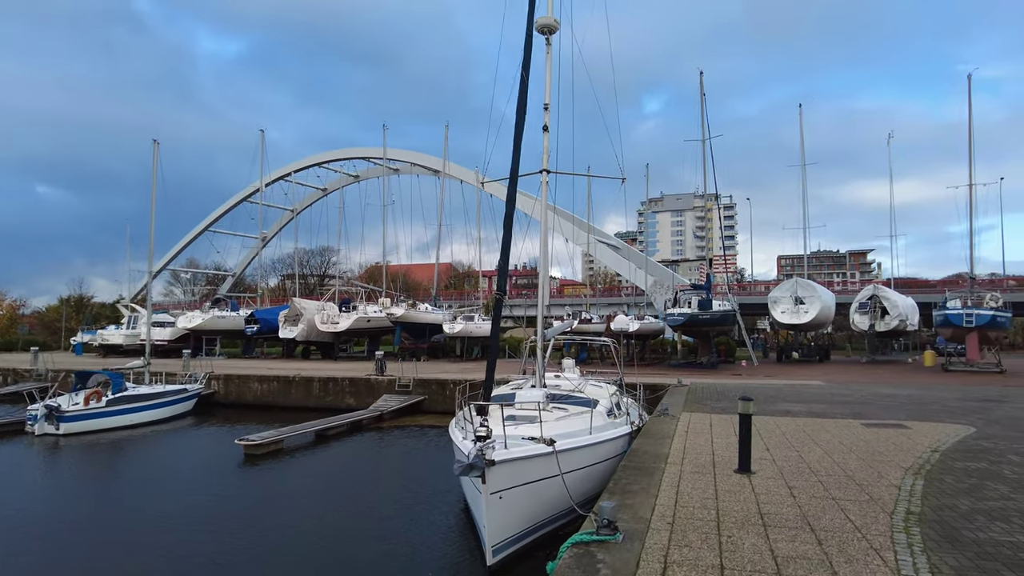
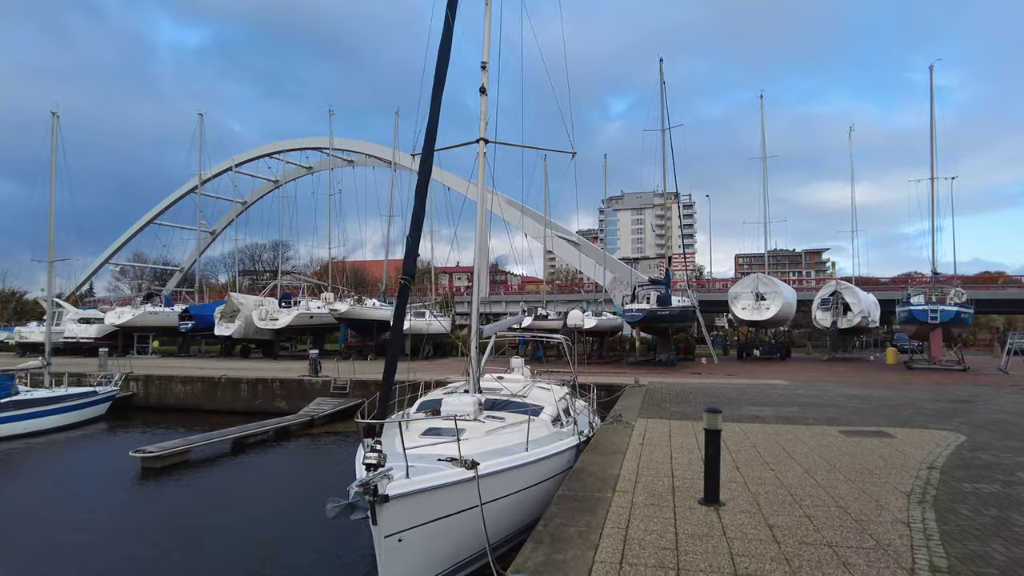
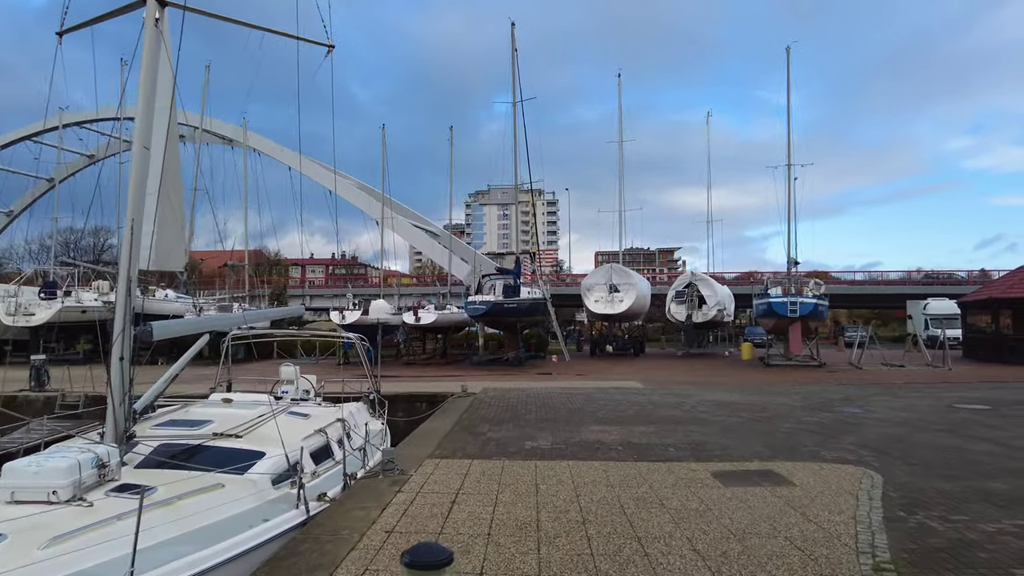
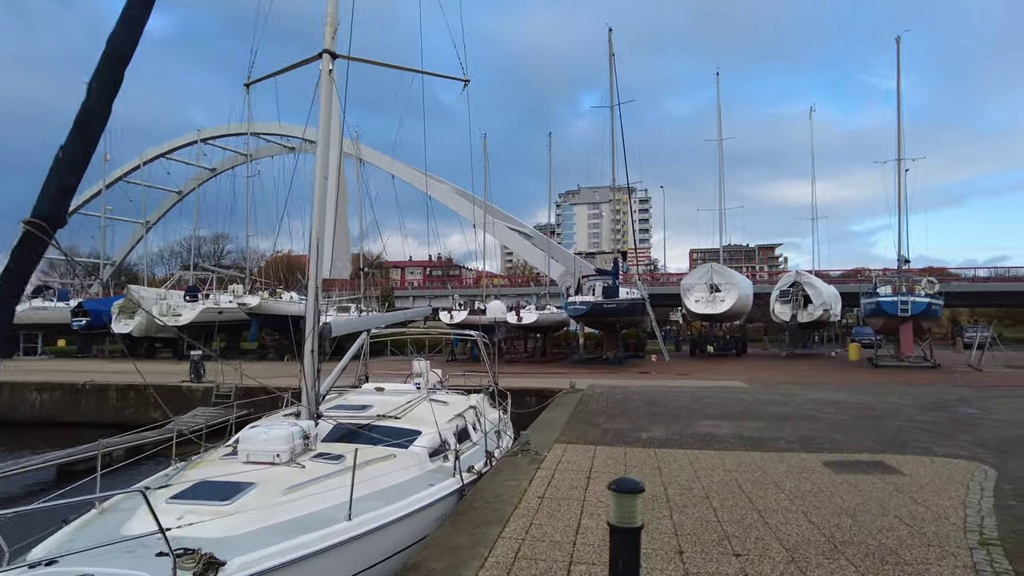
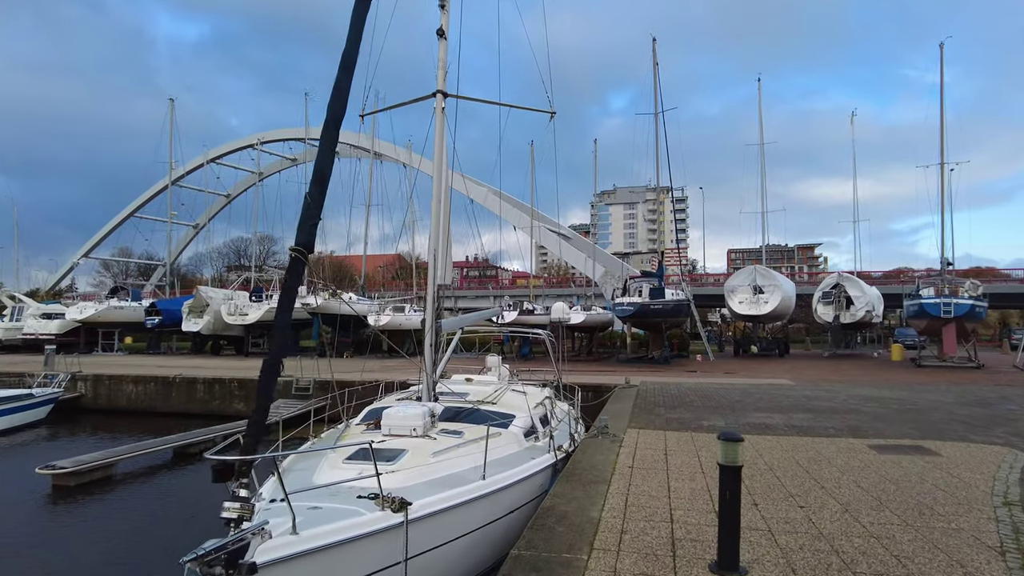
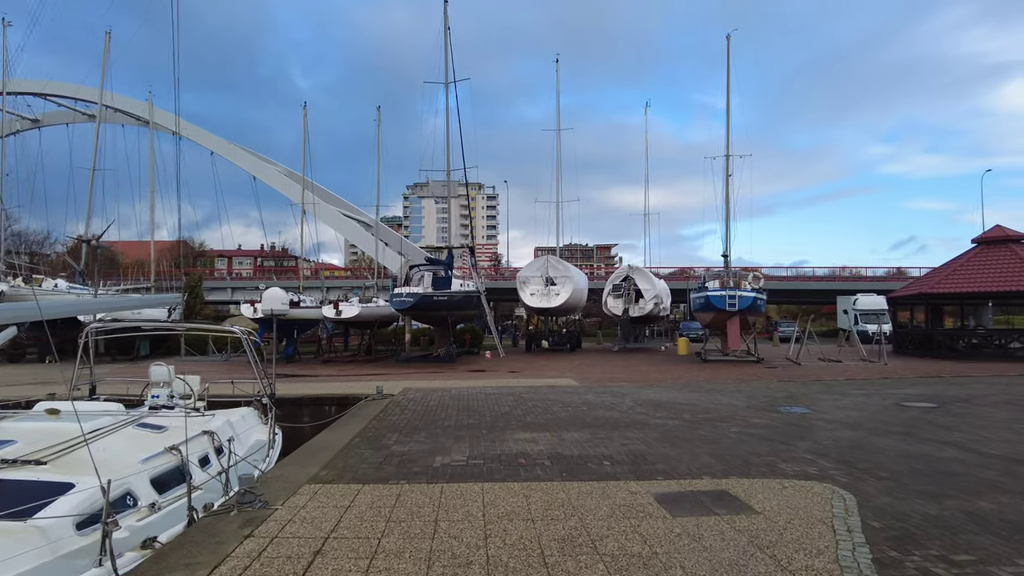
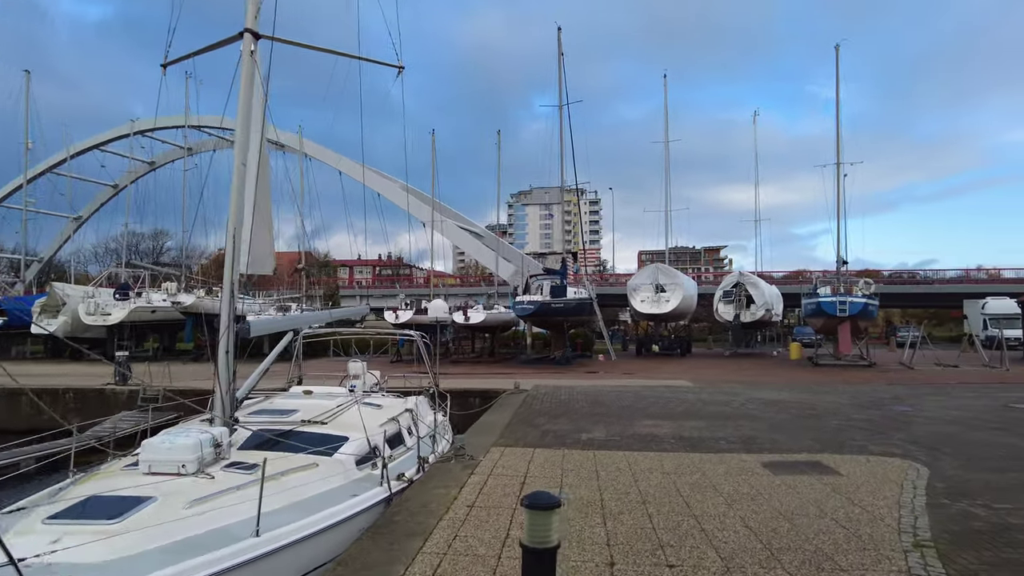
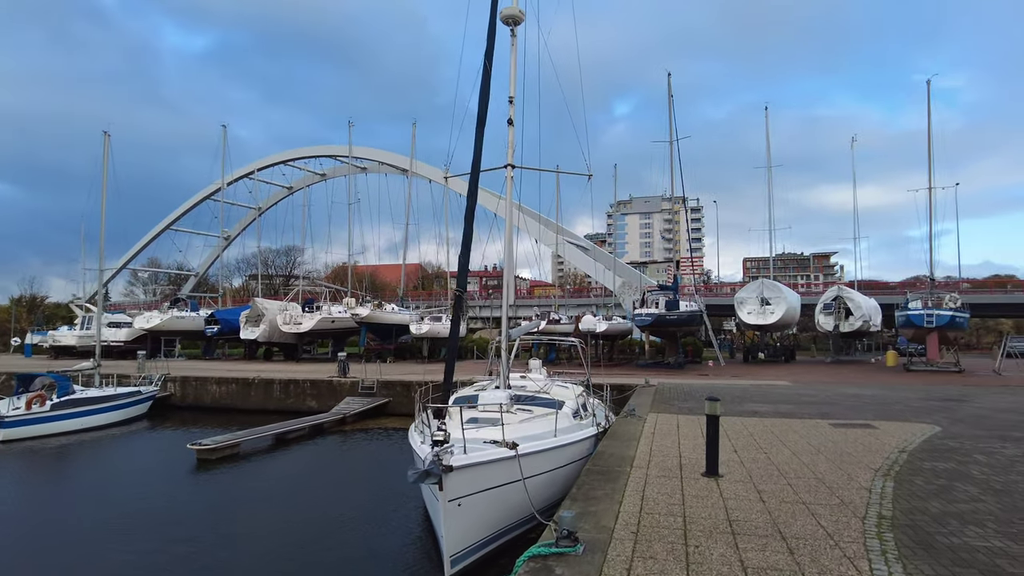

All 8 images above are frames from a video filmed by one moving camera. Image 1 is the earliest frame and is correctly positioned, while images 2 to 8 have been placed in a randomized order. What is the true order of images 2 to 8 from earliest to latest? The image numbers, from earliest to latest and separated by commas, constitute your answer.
8, 2, 5, 4, 7, 3, 6
